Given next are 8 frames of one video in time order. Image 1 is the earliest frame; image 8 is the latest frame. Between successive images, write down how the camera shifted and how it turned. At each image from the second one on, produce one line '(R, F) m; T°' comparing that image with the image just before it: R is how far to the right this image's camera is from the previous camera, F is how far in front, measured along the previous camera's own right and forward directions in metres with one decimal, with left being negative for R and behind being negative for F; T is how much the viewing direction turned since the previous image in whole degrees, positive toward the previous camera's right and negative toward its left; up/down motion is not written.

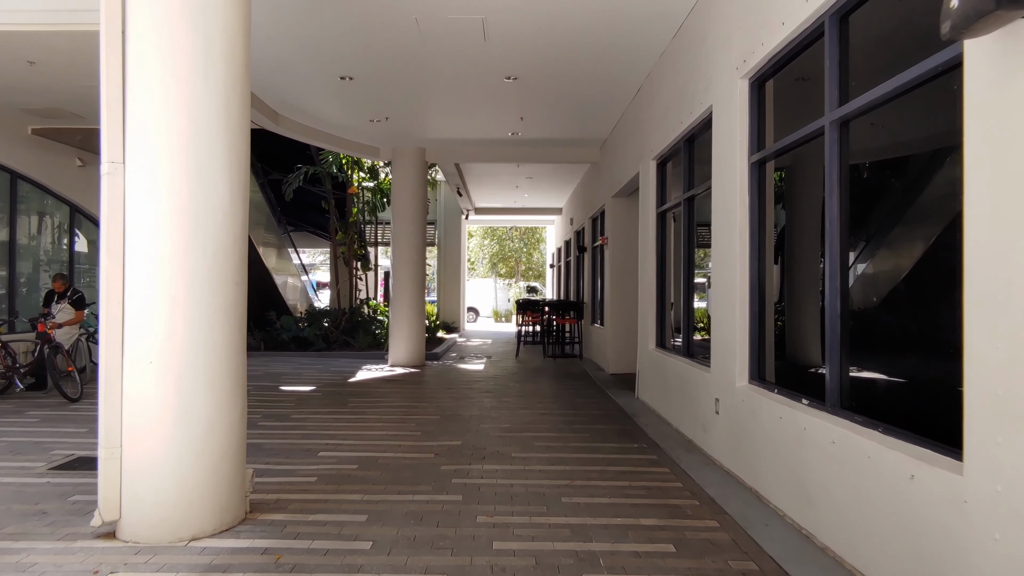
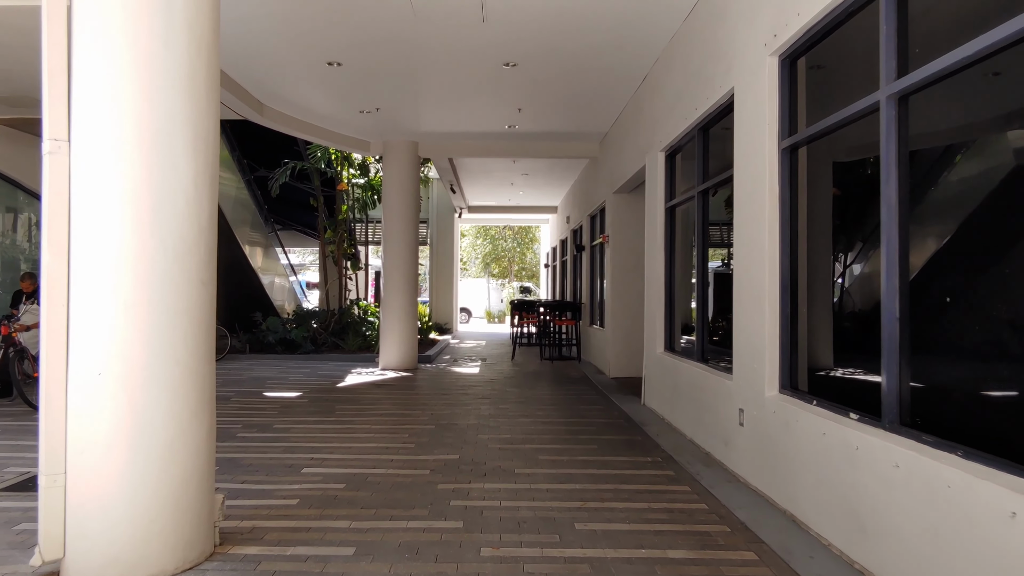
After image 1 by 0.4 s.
(-0.1, +0.4) m; +1°
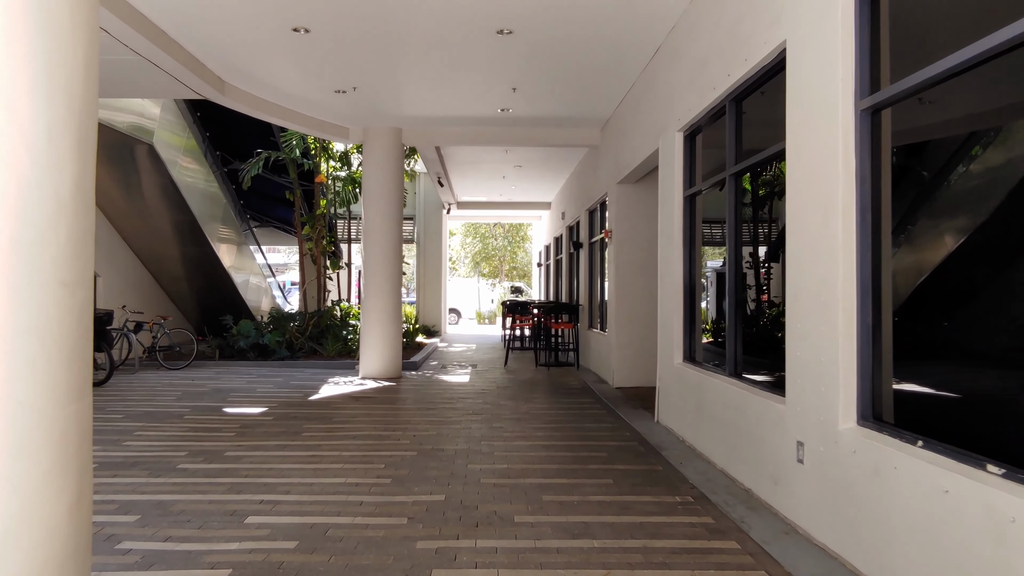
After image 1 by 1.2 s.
(0.0, +0.8) m; +1°
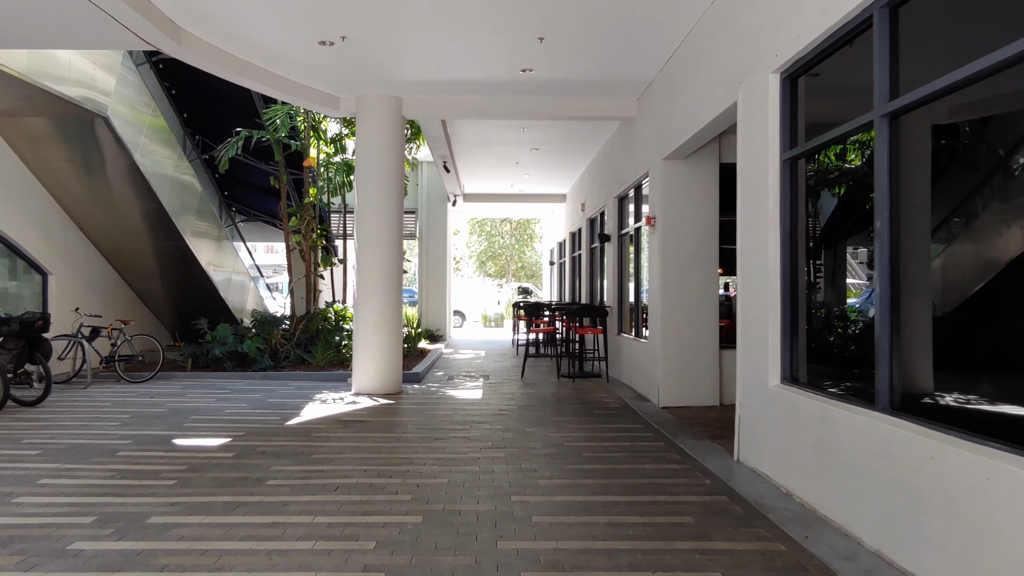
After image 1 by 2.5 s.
(-0.2, +1.3) m; 0°
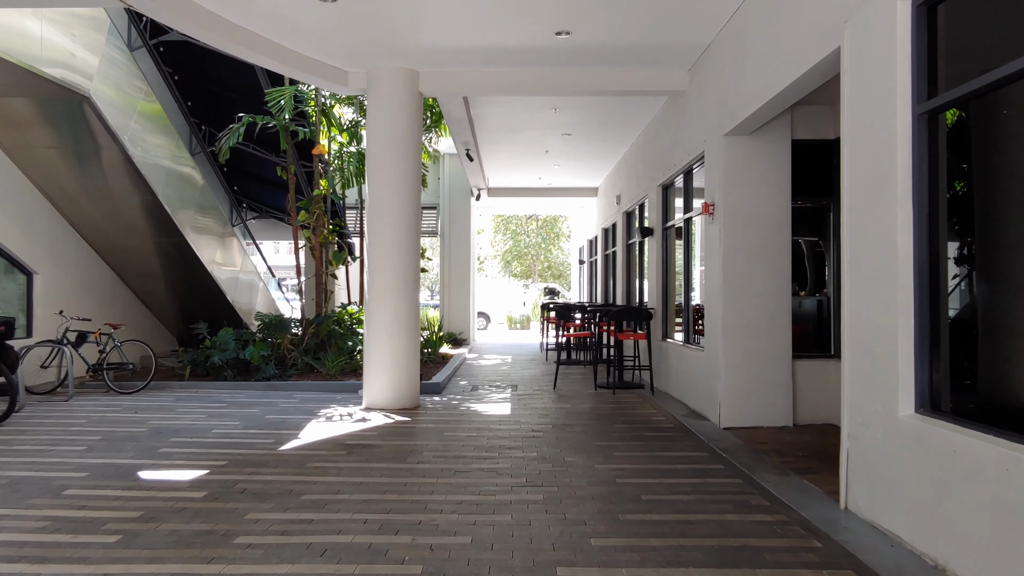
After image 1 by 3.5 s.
(-0.1, +0.9) m; -2°
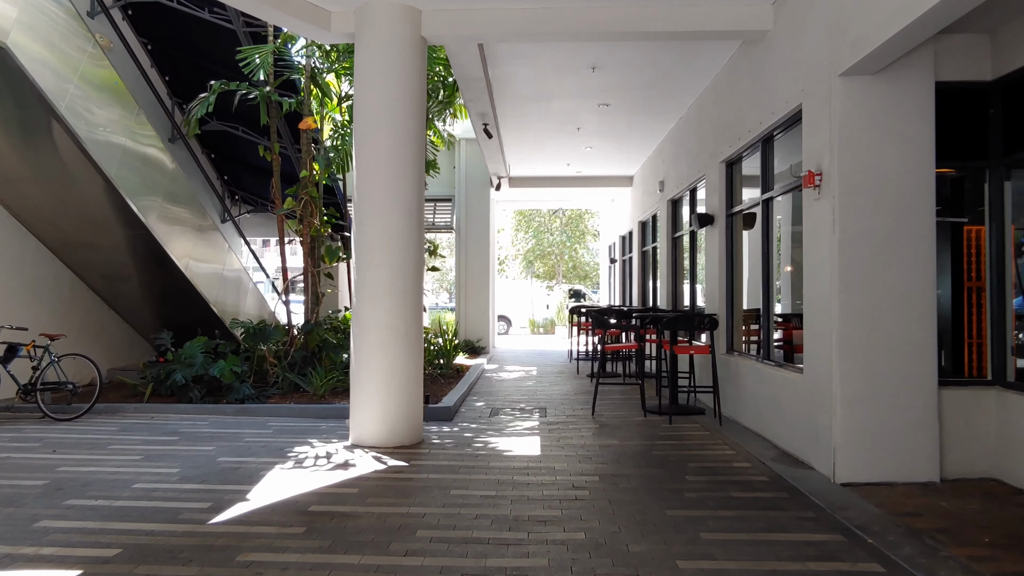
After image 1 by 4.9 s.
(-0.1, +1.4) m; -2°
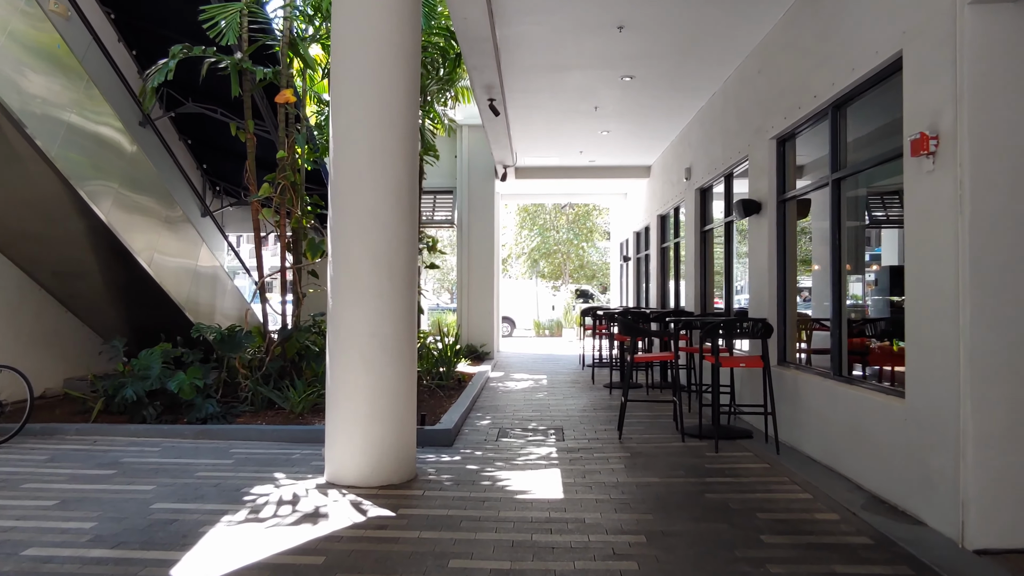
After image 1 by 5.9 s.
(-0.1, +0.9) m; 0°
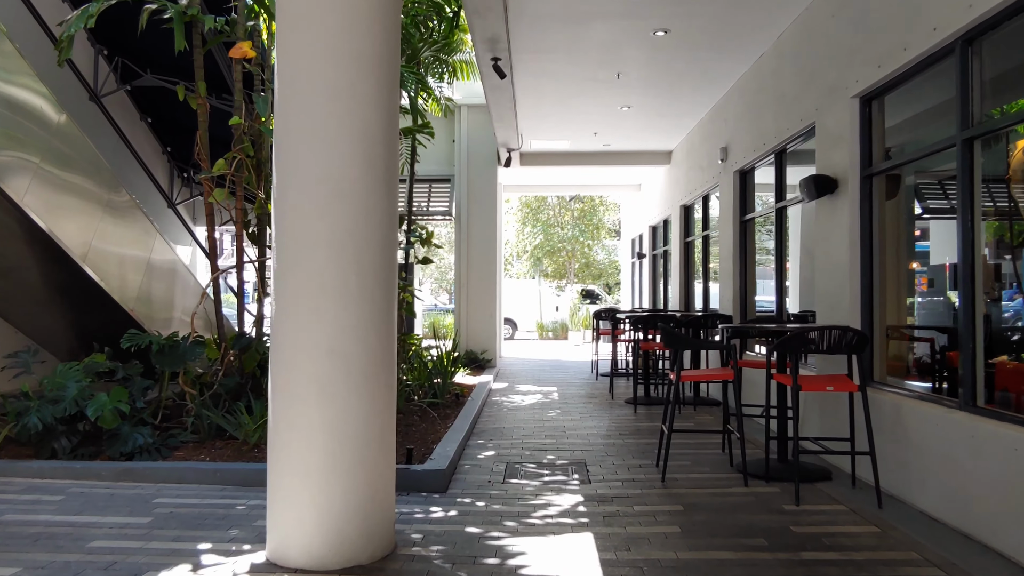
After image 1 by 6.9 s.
(-0.1, +1.1) m; 0°
